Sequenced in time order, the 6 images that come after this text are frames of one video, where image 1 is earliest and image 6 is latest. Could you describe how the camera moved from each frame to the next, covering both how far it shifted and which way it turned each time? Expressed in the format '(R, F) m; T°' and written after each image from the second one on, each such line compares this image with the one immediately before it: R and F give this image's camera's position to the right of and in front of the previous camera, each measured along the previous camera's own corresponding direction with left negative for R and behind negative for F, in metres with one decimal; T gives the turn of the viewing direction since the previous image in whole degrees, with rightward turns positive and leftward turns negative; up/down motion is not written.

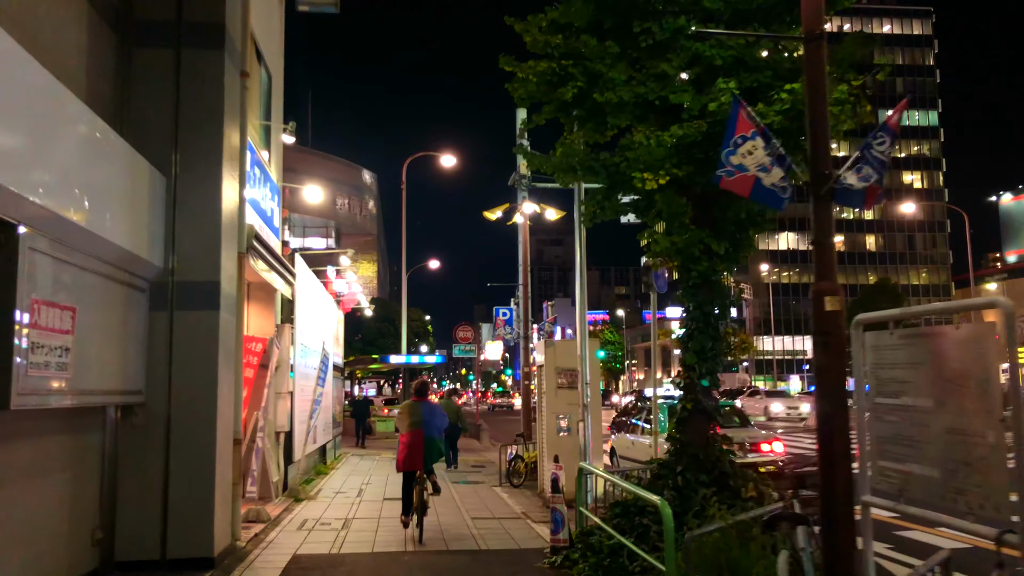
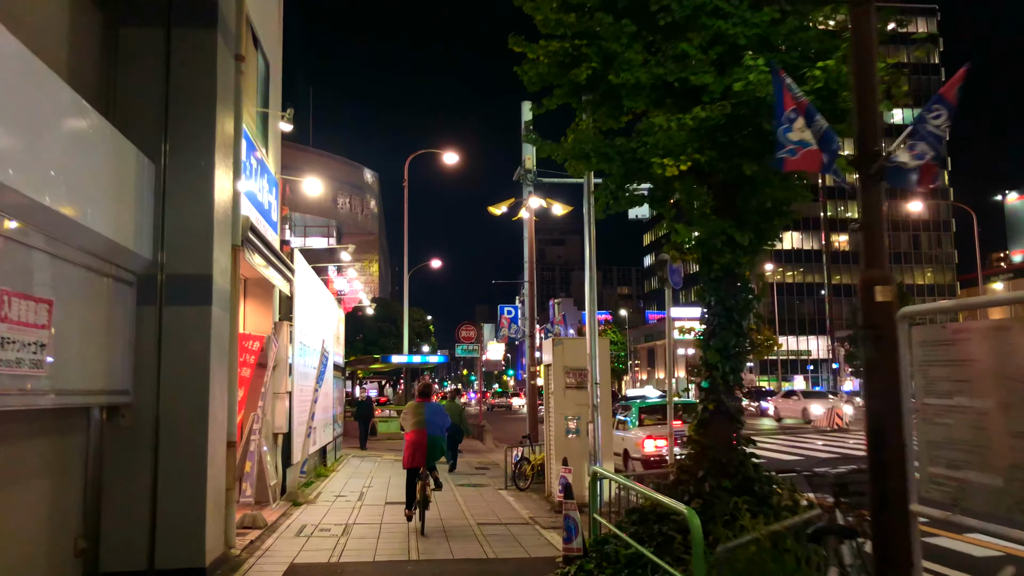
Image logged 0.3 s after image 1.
(-0.1, +0.5) m; 0°
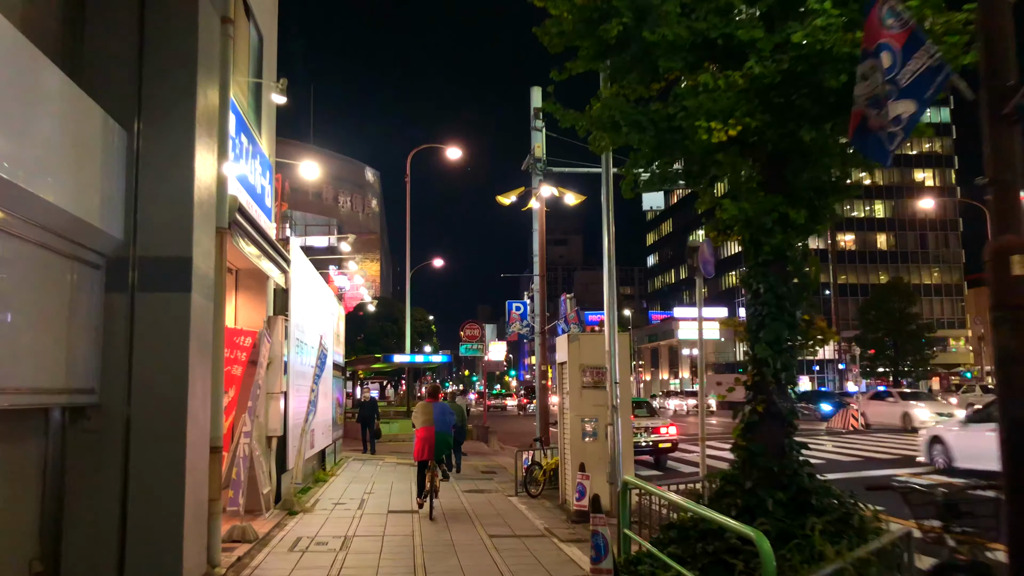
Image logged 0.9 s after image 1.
(-0.2, +0.9) m; 0°
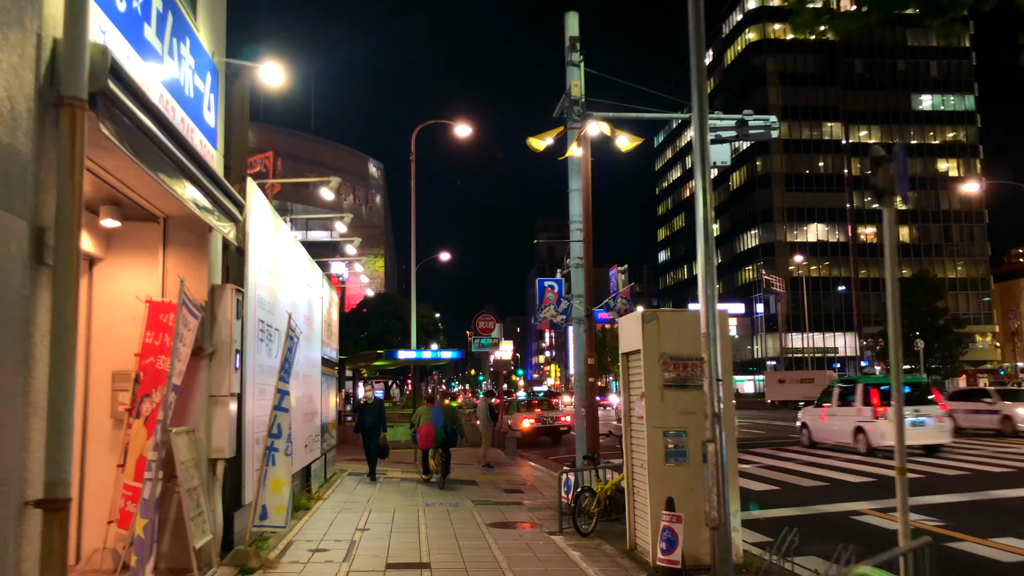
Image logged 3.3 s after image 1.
(-0.5, +3.5) m; 0°
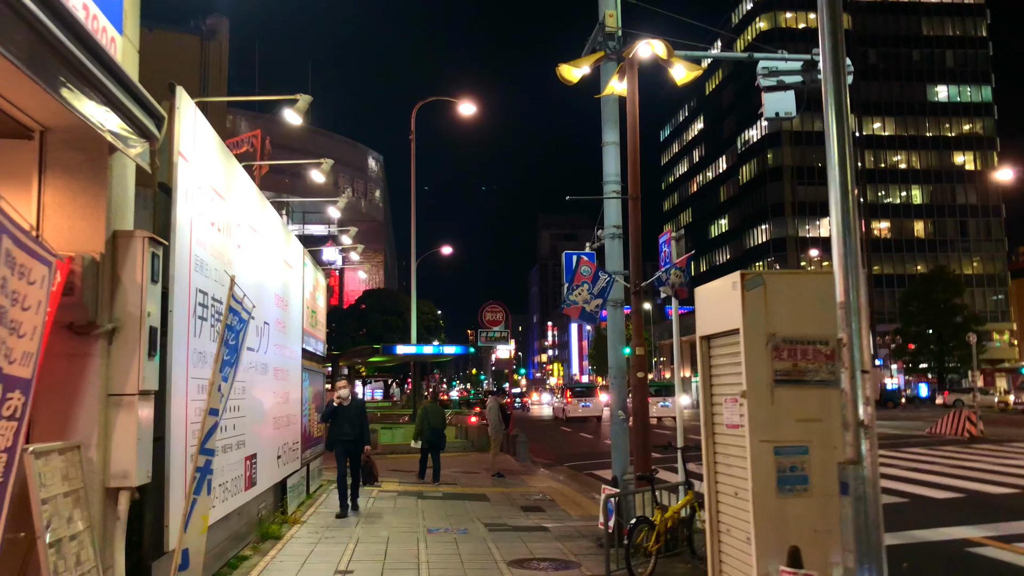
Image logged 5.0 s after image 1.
(-0.3, +2.5) m; 0°
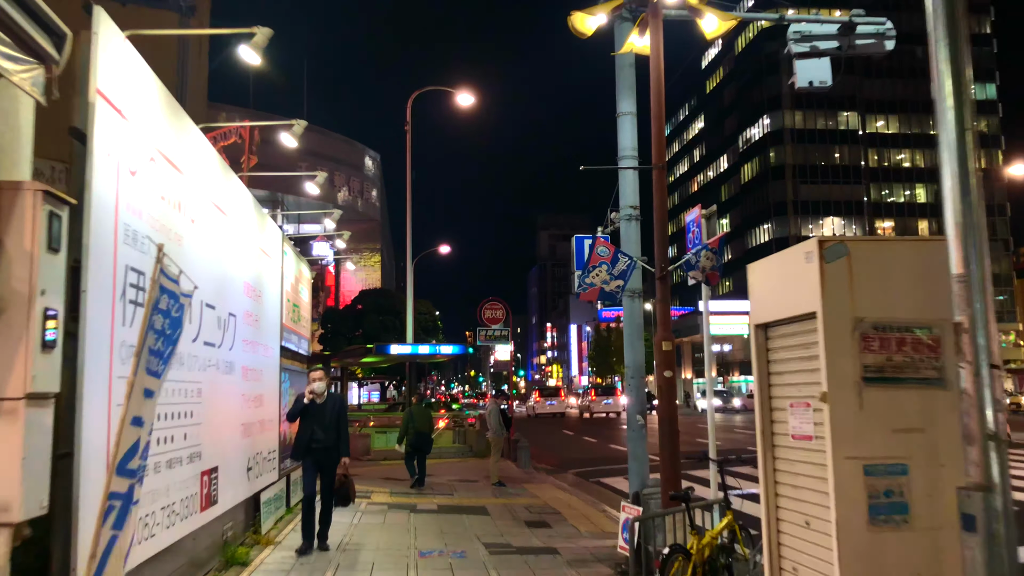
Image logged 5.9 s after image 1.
(-0.1, +1.3) m; 0°
